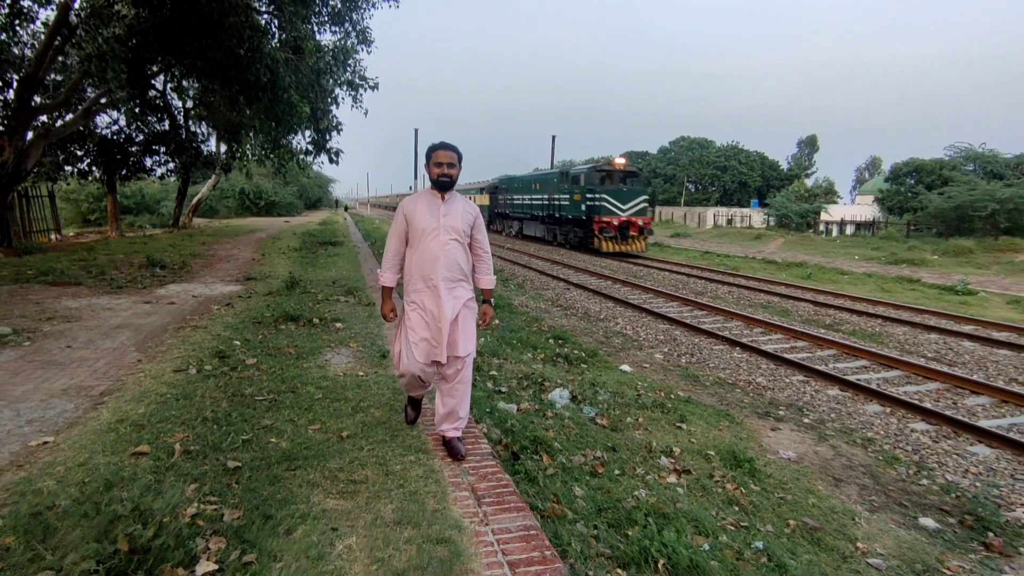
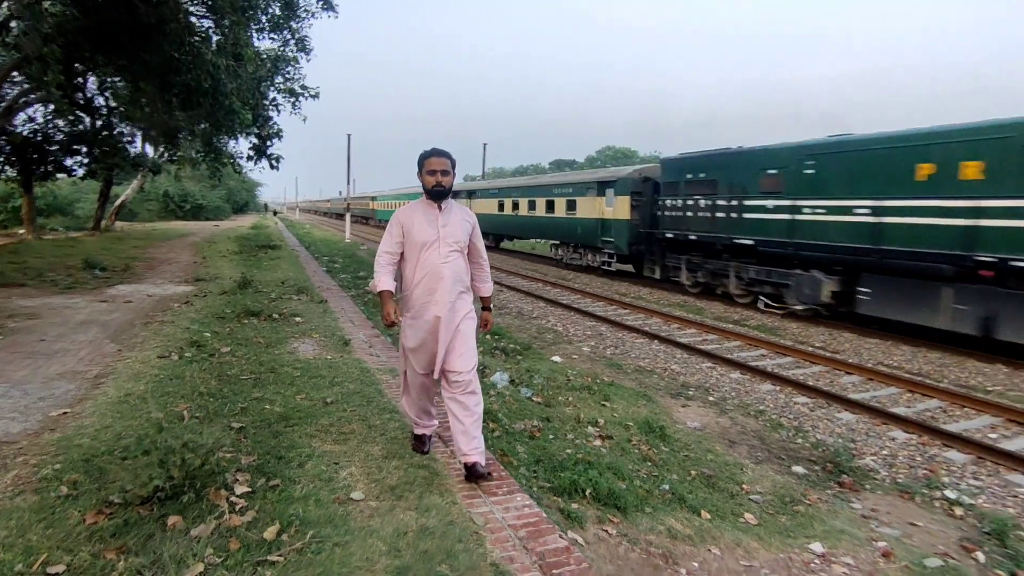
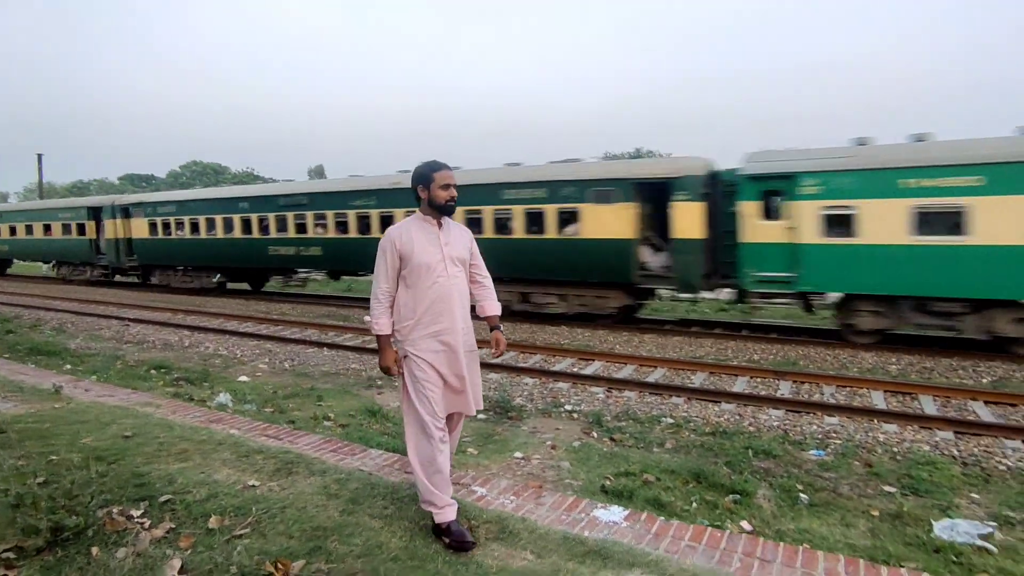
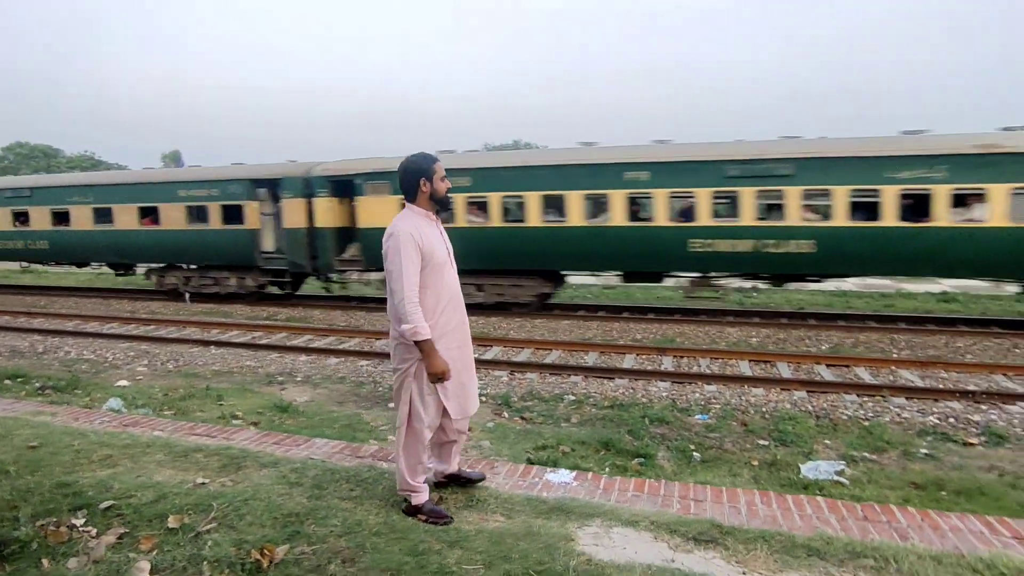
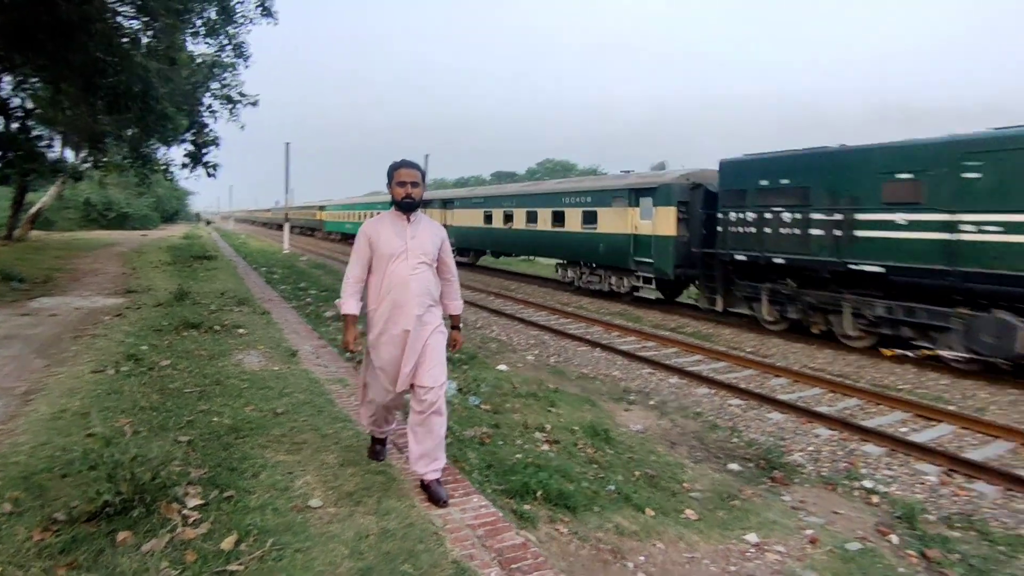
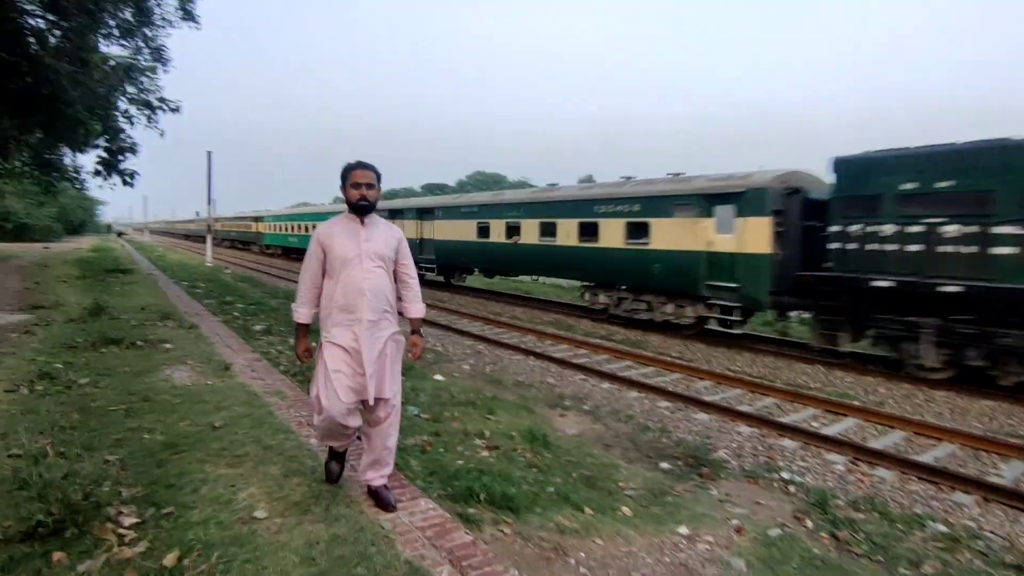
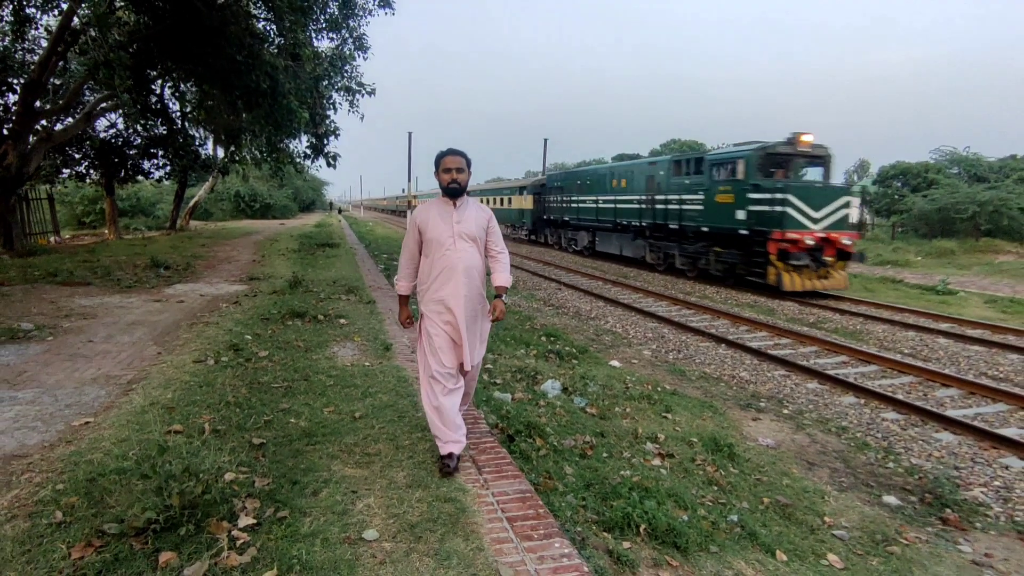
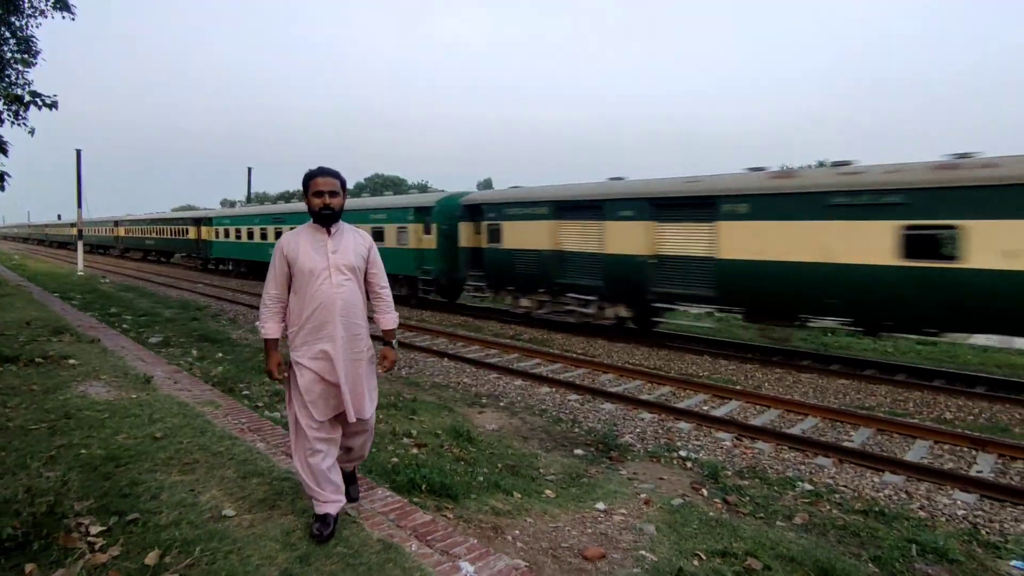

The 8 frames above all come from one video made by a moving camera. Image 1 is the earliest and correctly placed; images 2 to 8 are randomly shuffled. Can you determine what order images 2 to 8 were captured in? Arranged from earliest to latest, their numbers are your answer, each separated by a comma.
7, 2, 5, 6, 8, 3, 4
